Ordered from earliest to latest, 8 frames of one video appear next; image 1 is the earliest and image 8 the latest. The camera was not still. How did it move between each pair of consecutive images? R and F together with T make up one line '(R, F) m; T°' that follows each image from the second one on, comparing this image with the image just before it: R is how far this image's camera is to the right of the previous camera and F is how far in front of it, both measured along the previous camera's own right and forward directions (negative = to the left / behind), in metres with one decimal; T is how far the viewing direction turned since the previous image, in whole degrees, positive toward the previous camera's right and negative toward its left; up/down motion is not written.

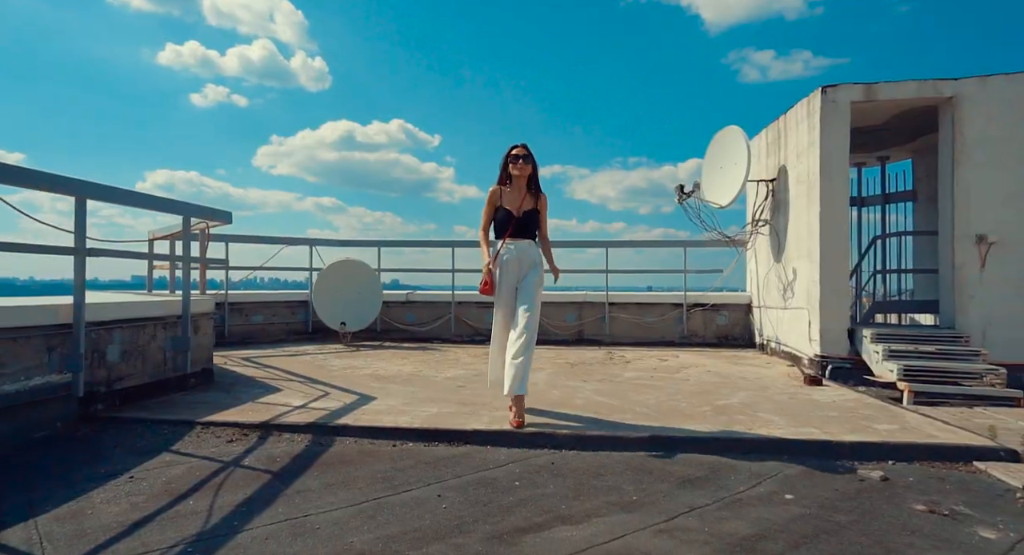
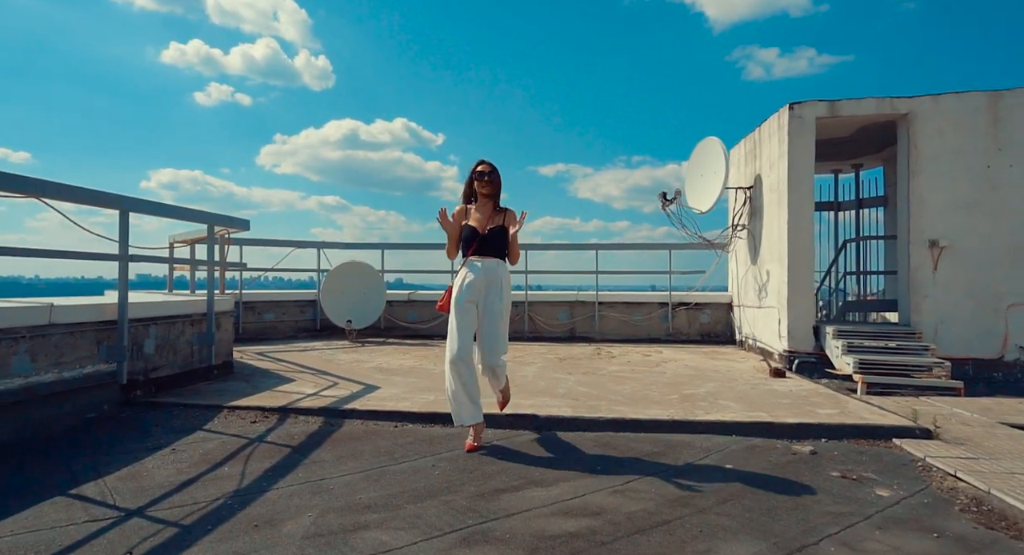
(+0.1, -0.5) m; -1°
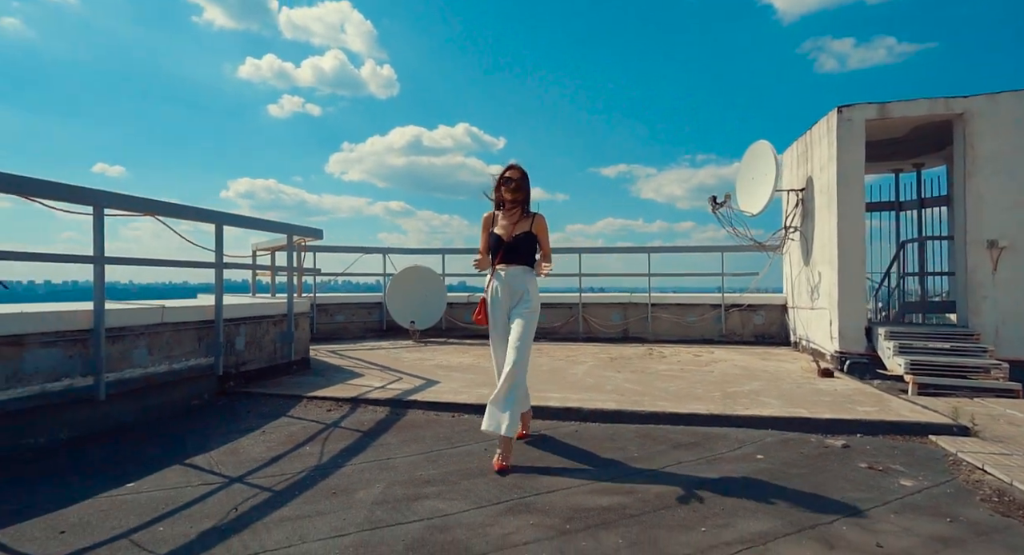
(+0.1, -0.3) m; -6°
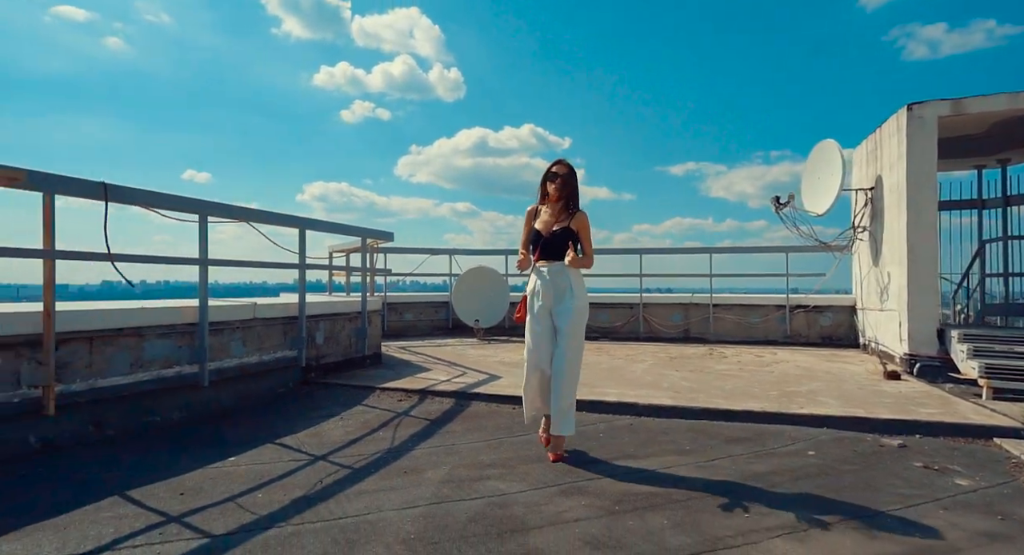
(0.0, -0.2) m; -7°
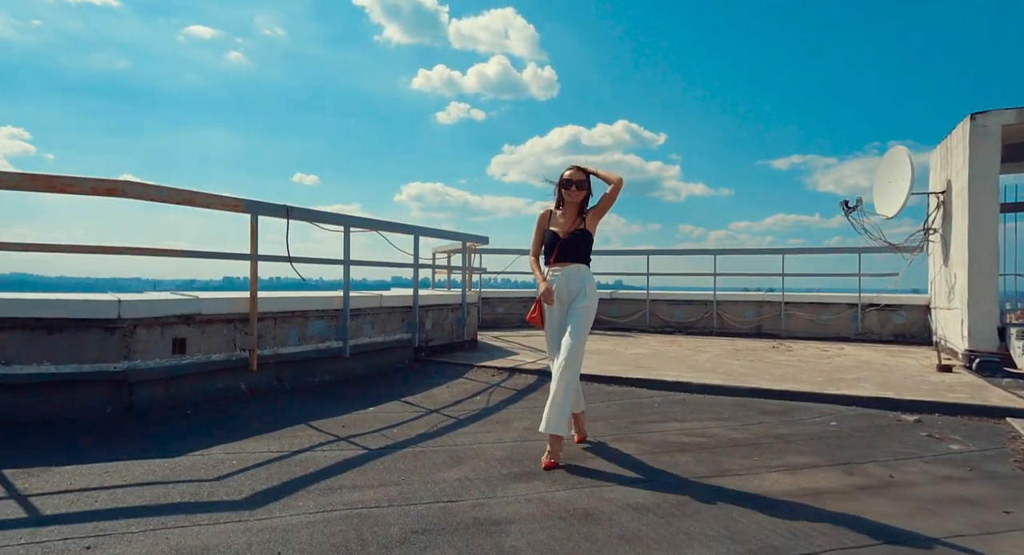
(+0.2, -0.9) m; -10°
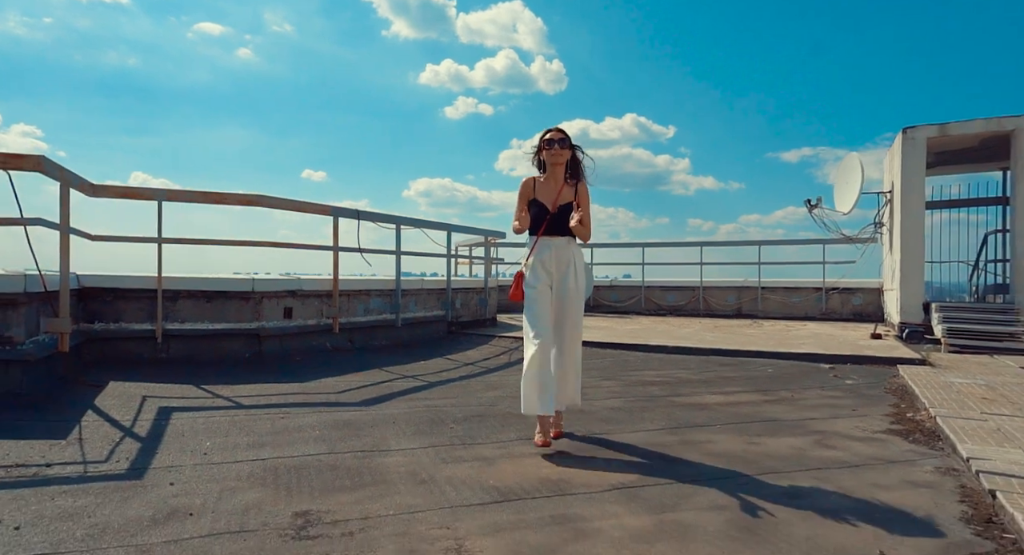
(-0.1, -1.3) m; -1°
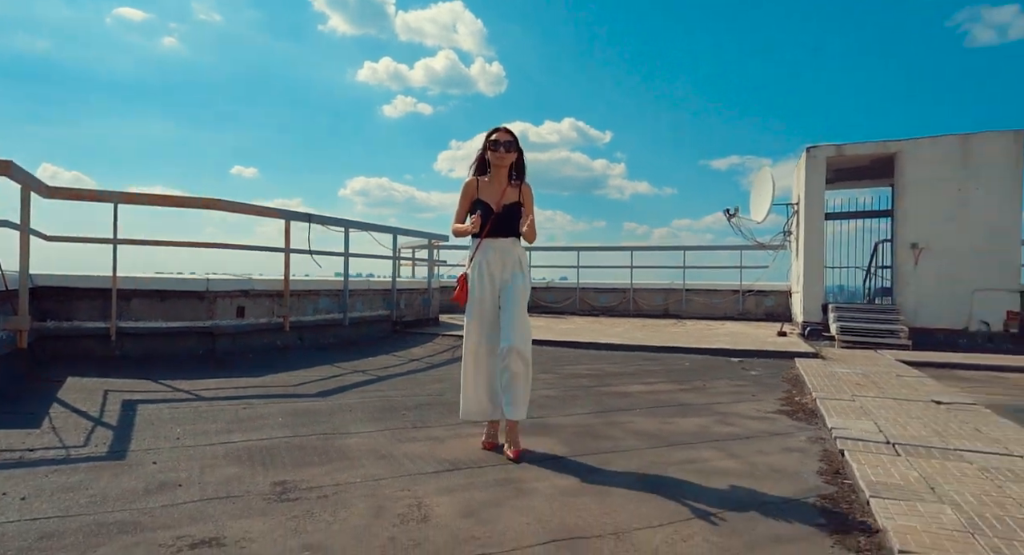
(0.0, -0.4) m; +6°
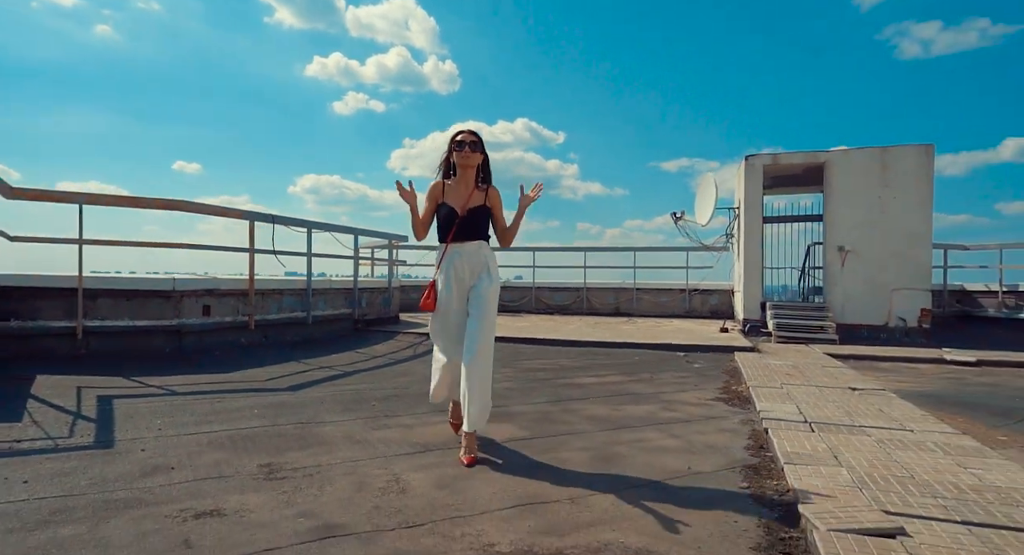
(-0.1, -0.3) m; +5°
